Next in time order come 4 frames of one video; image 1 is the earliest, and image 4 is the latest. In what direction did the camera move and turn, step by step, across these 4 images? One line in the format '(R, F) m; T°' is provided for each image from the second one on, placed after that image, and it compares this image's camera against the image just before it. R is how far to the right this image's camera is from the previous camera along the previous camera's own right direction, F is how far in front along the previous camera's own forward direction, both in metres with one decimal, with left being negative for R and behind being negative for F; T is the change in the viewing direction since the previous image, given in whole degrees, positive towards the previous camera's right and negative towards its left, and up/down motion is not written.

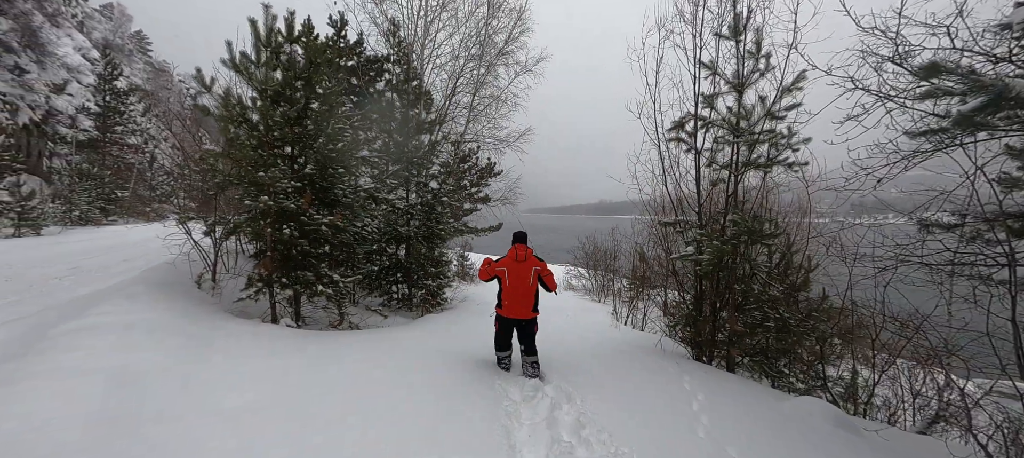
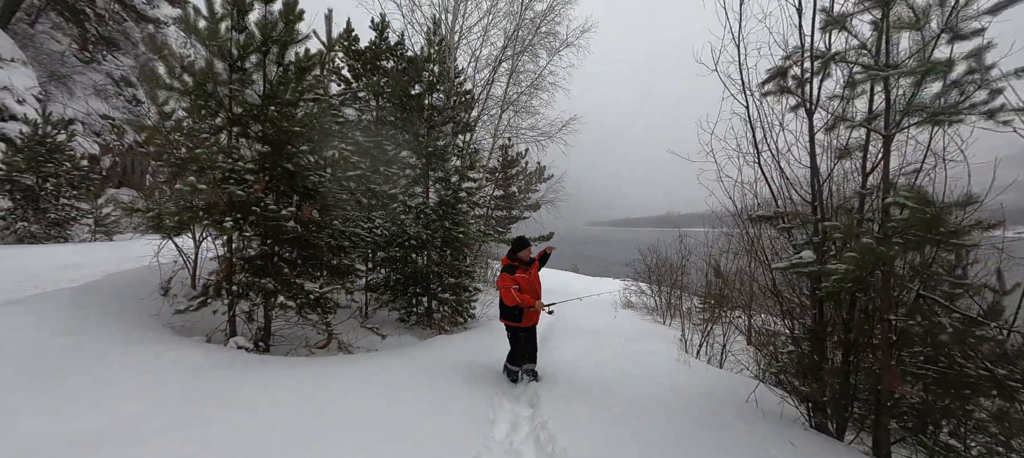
(+0.4, +1.4) m; -9°
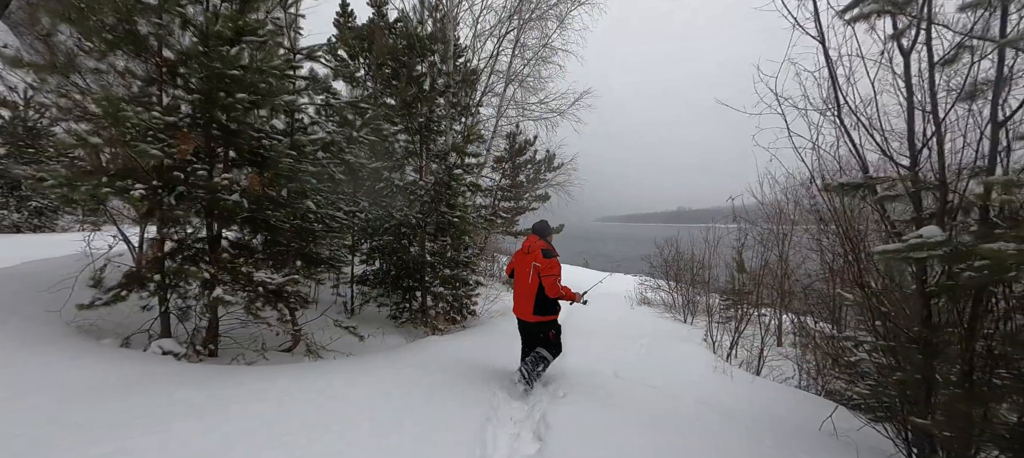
(+0.1, +0.9) m; -2°
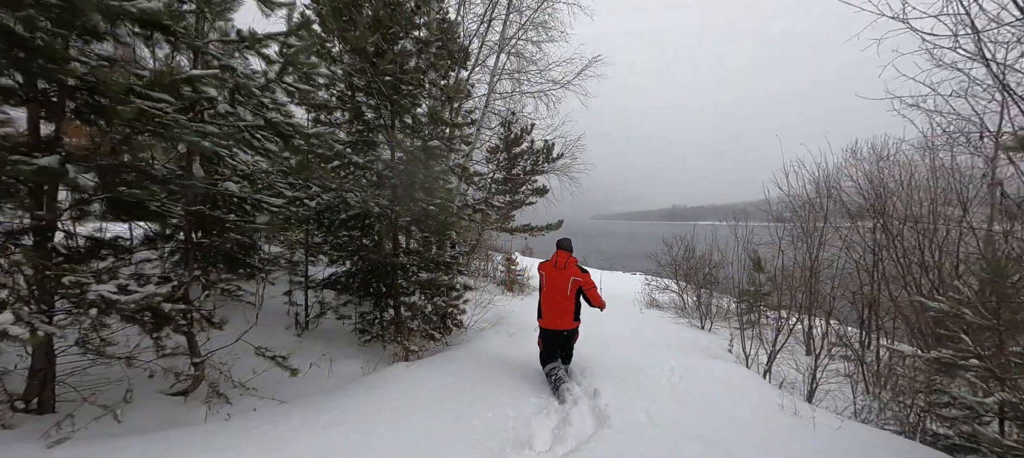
(0.0, +1.2) m; +1°
